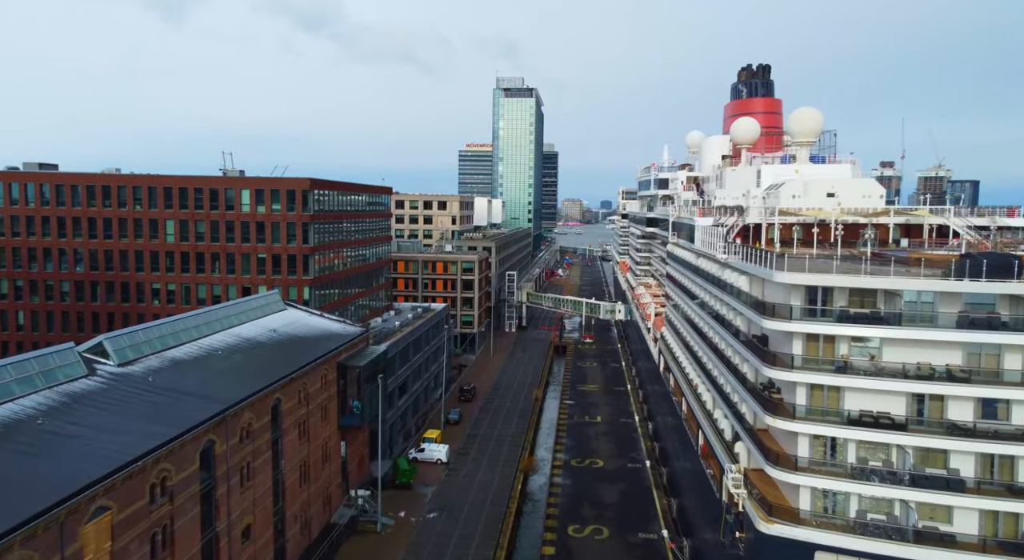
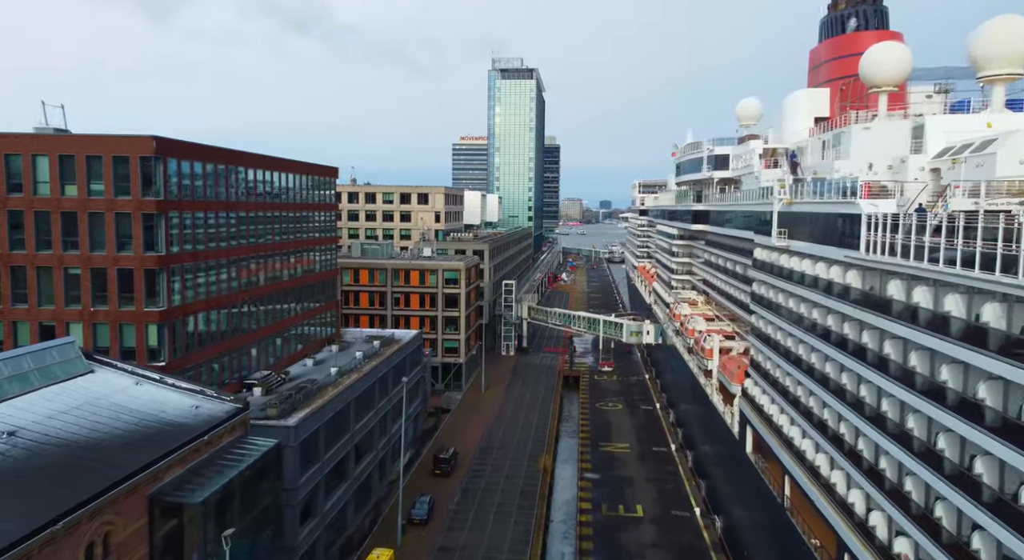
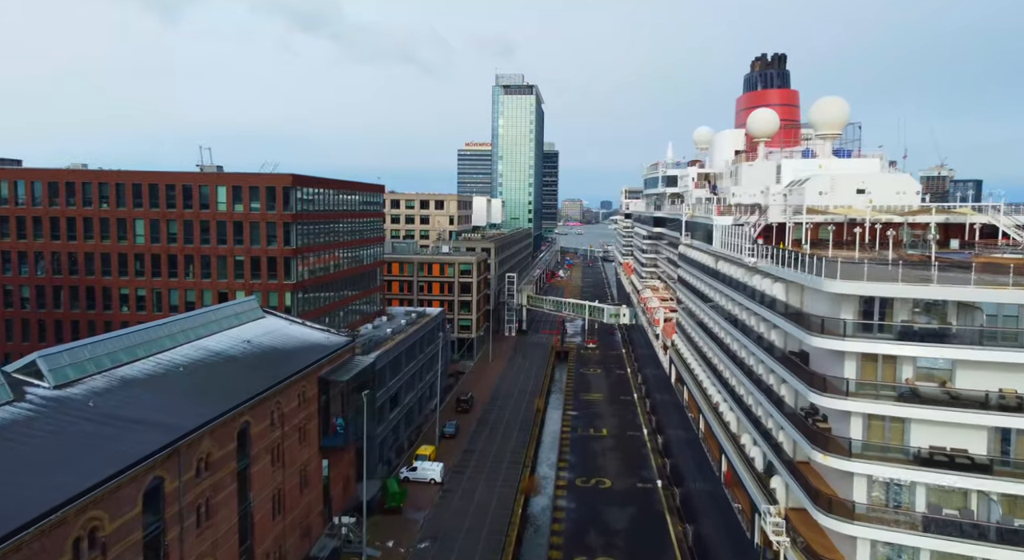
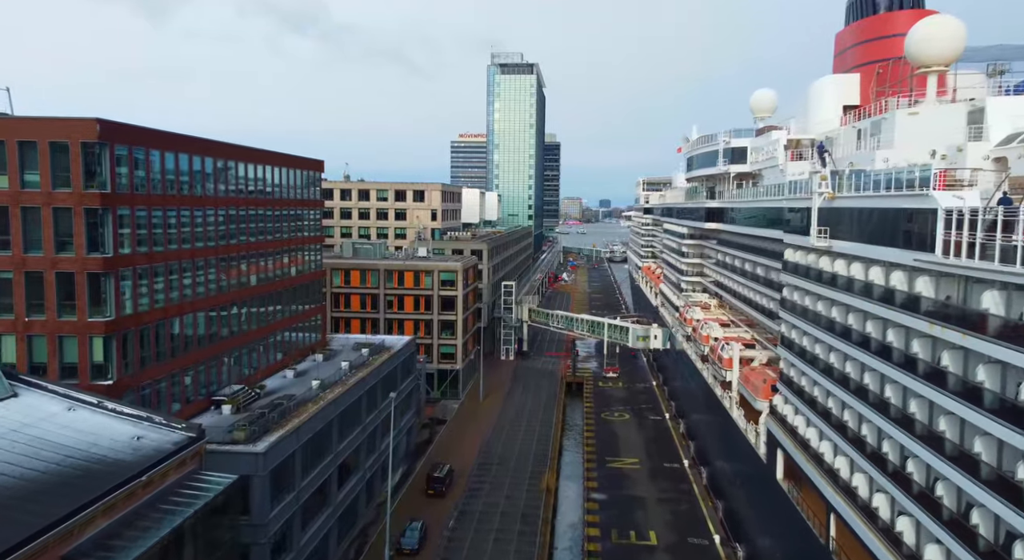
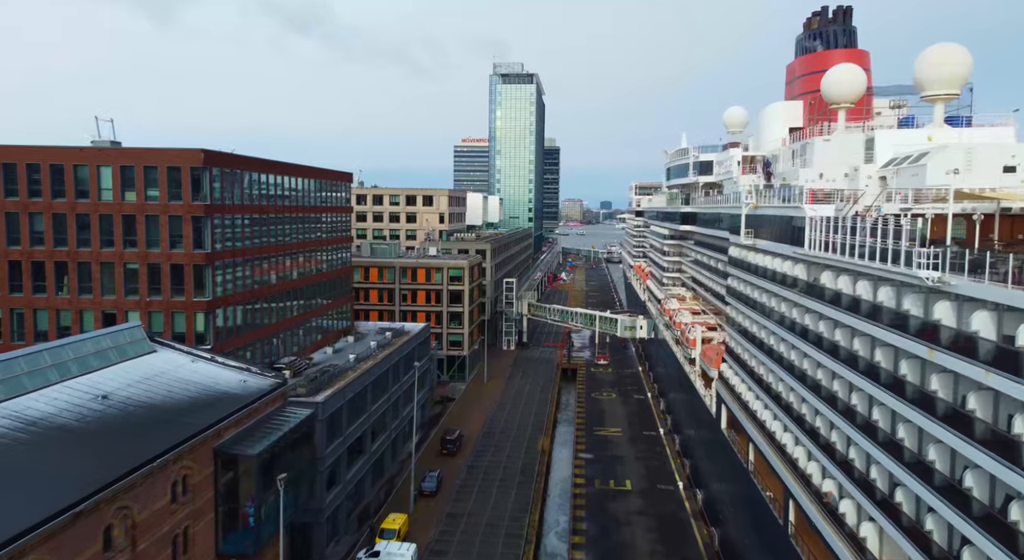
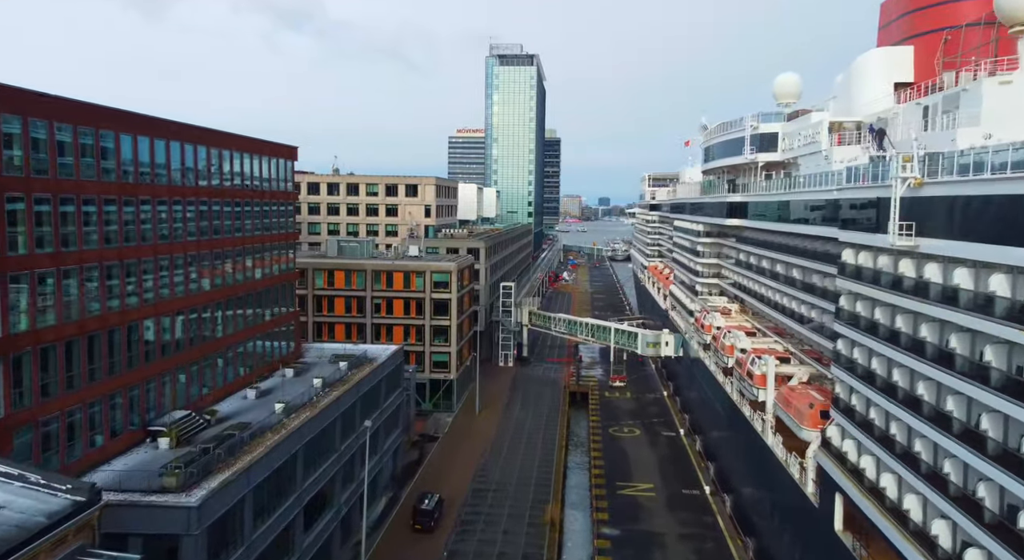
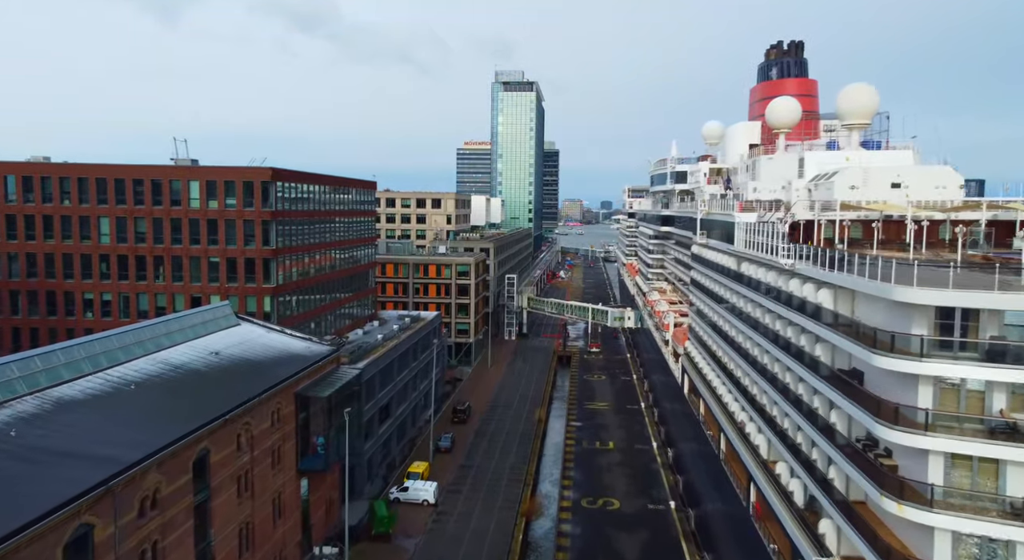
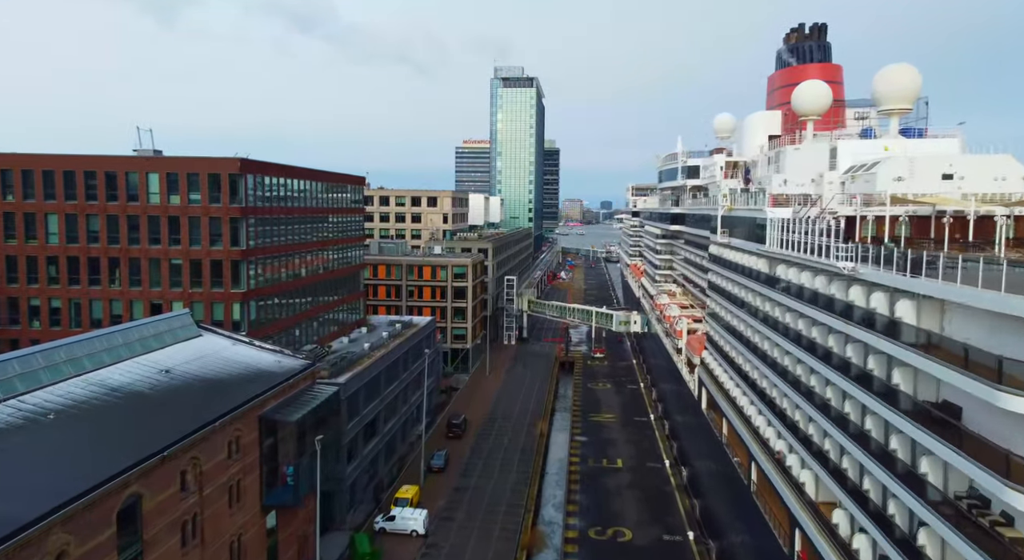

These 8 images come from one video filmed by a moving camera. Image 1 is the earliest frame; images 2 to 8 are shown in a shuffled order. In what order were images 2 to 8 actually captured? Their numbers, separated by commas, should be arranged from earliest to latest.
3, 7, 8, 5, 2, 4, 6
